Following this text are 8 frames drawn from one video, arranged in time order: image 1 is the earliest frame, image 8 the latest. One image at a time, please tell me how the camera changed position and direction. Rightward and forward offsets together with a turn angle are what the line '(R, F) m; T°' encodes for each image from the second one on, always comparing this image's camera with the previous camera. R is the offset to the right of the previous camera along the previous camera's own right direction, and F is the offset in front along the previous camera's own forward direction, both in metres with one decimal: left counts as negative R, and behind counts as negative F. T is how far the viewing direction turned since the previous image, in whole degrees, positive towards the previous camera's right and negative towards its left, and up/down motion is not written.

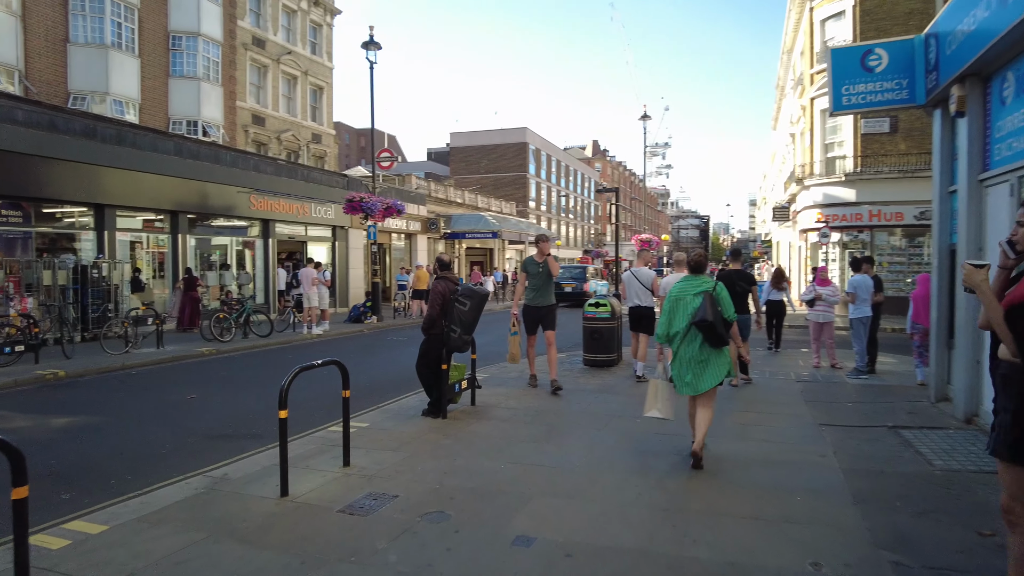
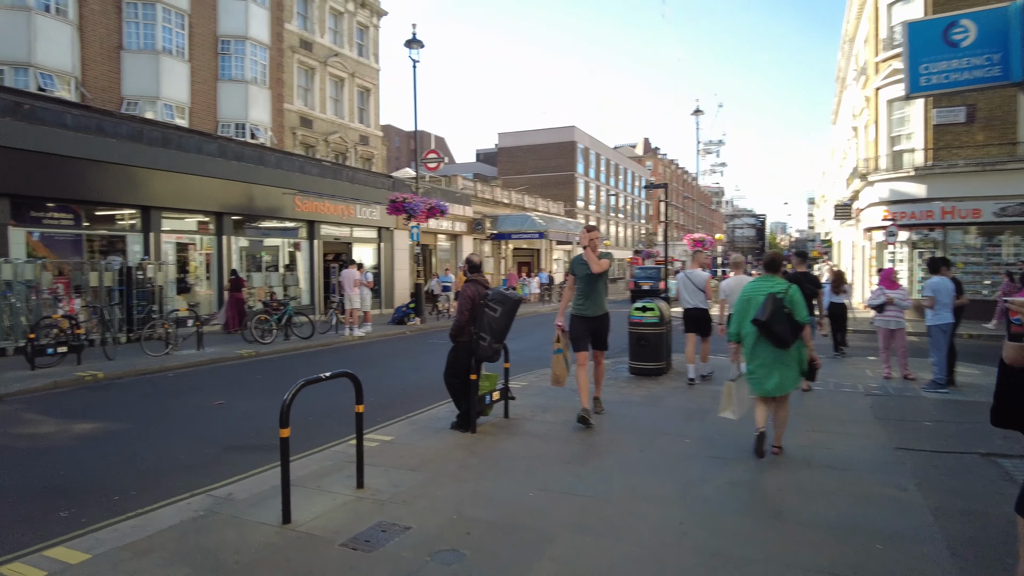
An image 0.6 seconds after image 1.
(+0.1, +0.5) m; -4°
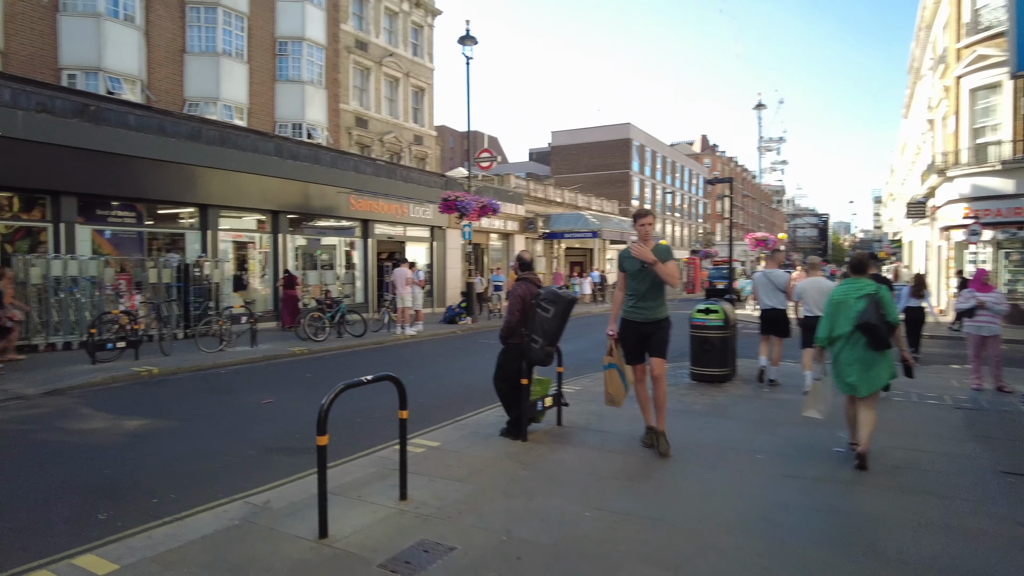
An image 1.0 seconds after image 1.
(0.0, +0.4) m; -5°
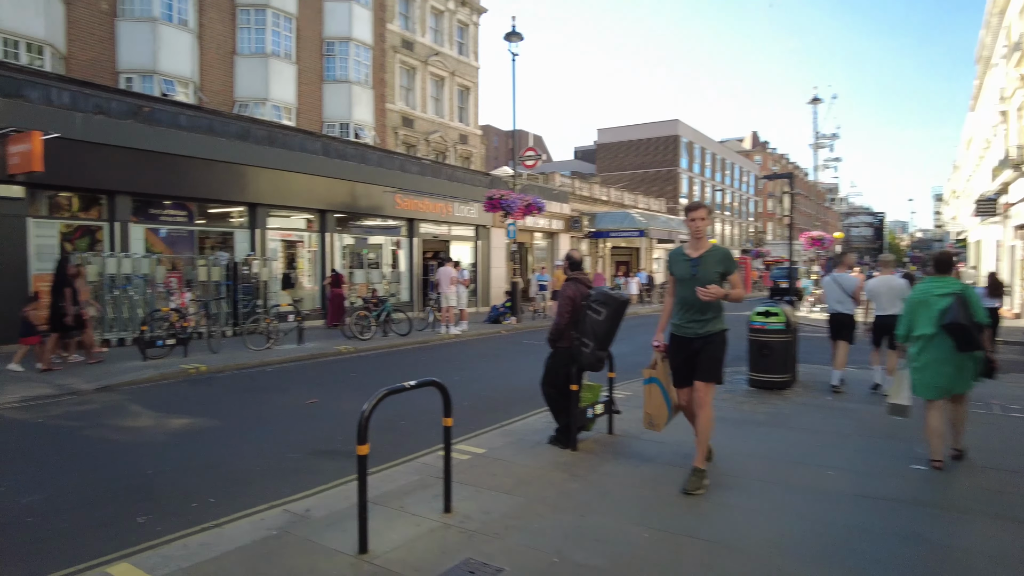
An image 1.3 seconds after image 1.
(0.0, +0.3) m; -4°
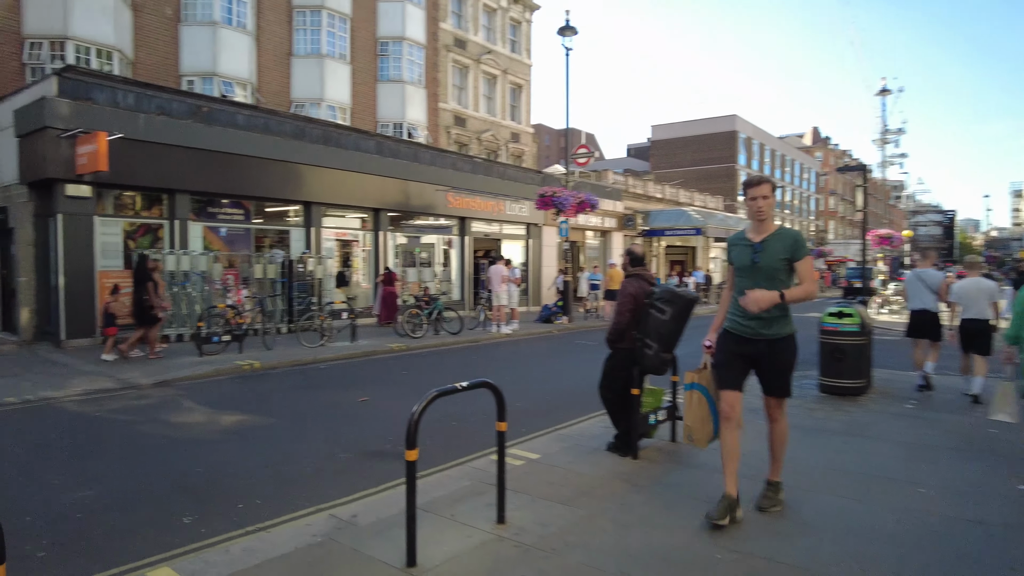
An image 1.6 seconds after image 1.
(0.0, +0.3) m; -4°
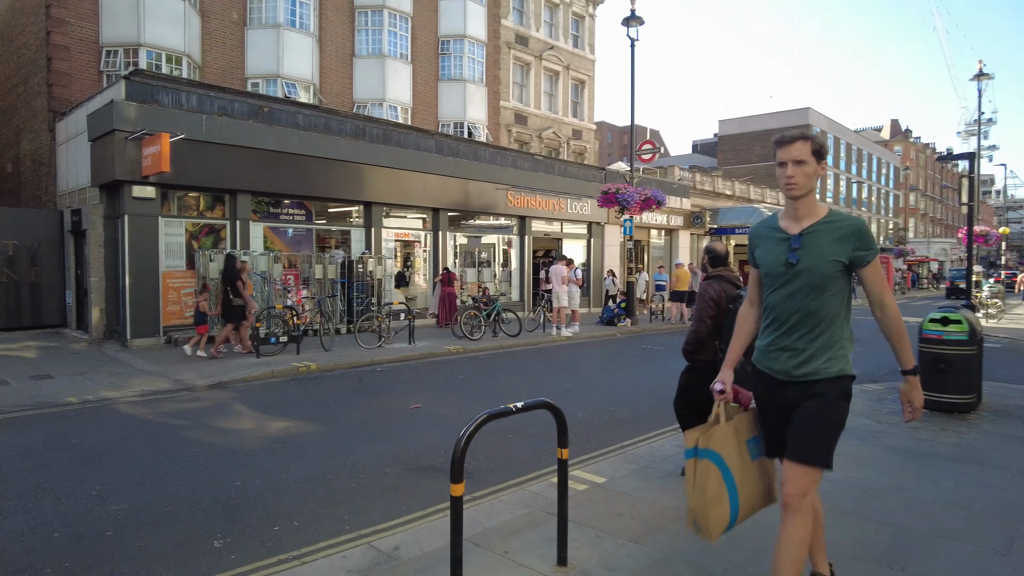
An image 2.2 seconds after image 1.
(0.0, +0.5) m; -5°
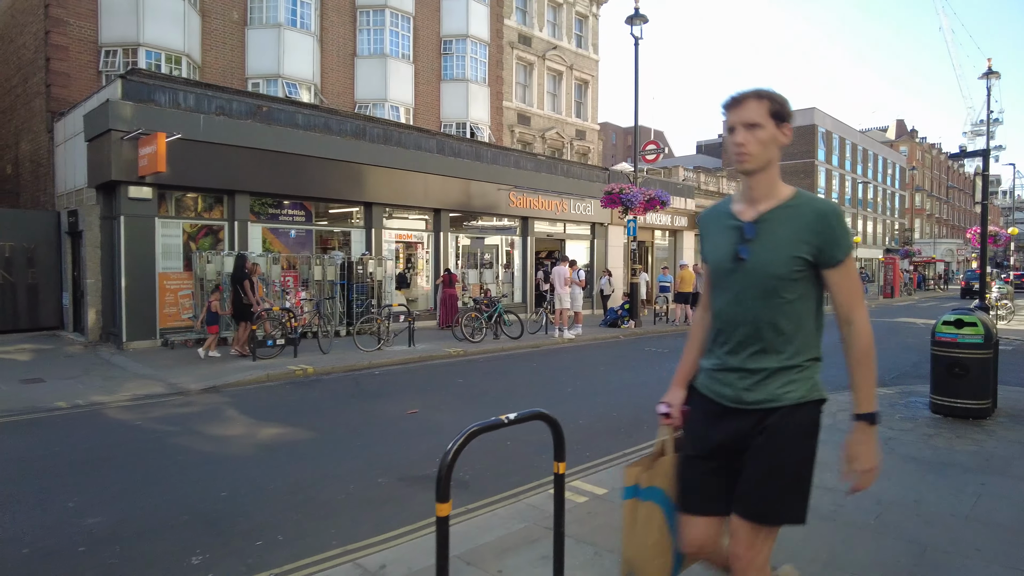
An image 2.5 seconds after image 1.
(+0.1, +0.2) m; 0°
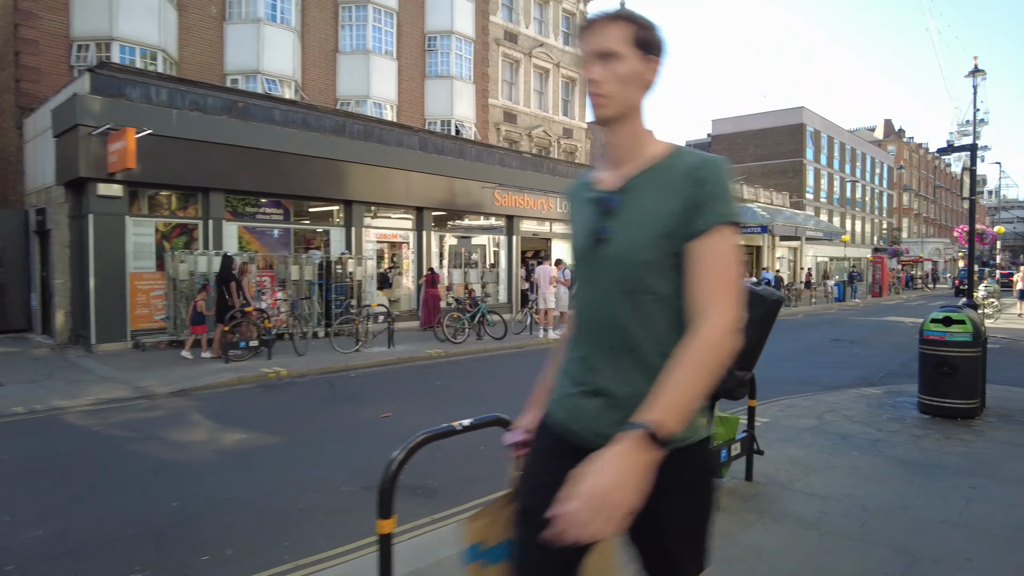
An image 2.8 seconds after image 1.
(+0.1, +0.3) m; +1°
